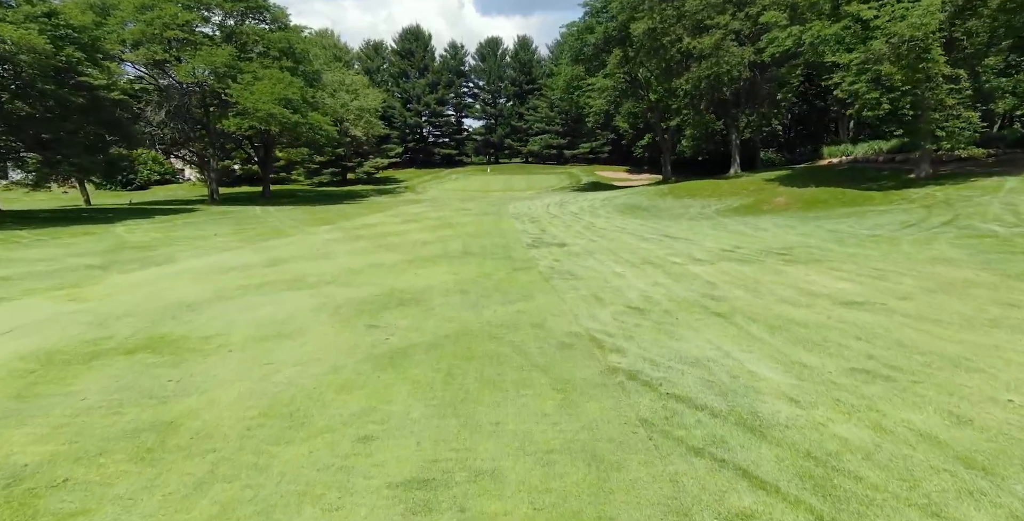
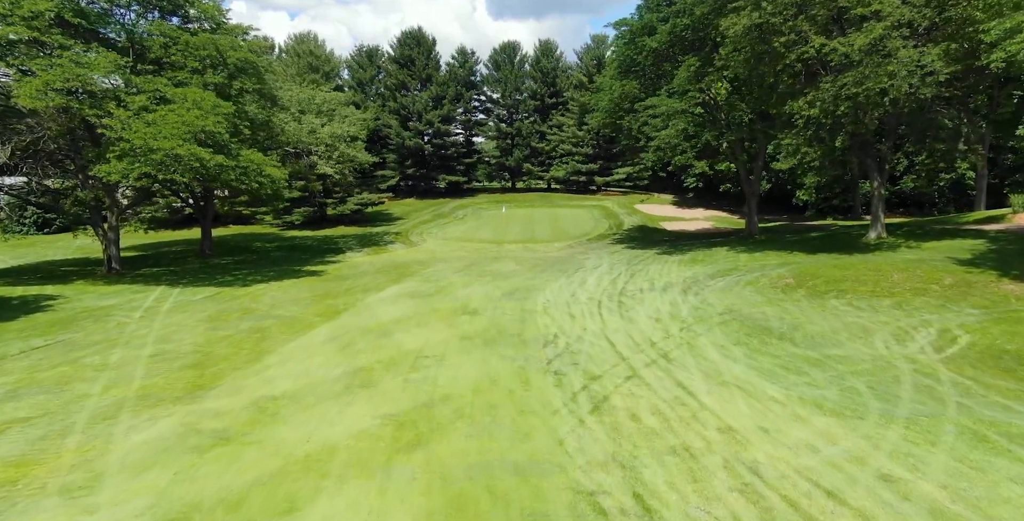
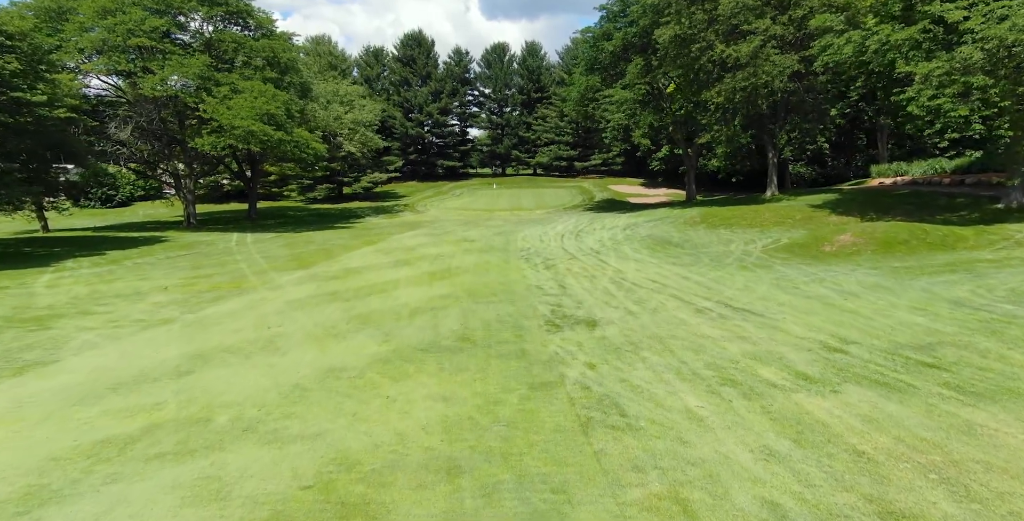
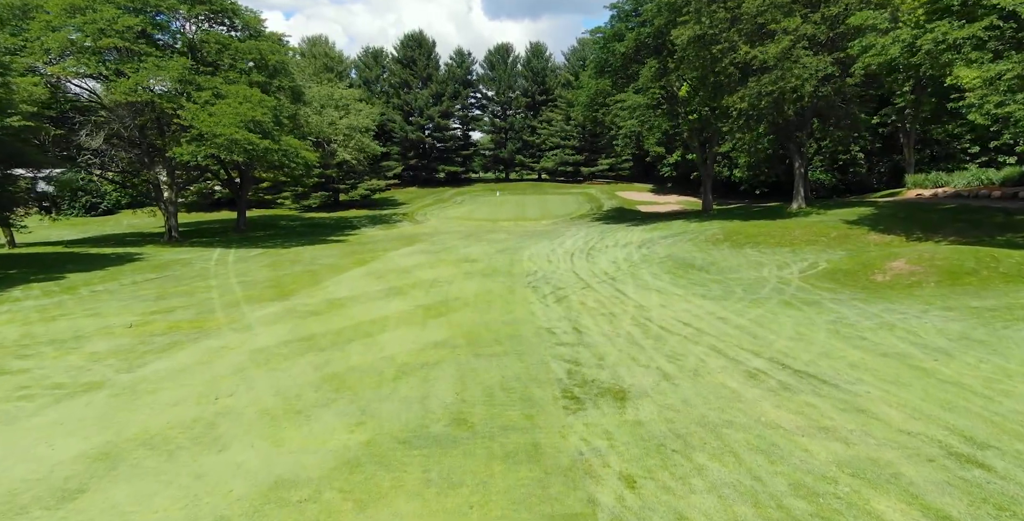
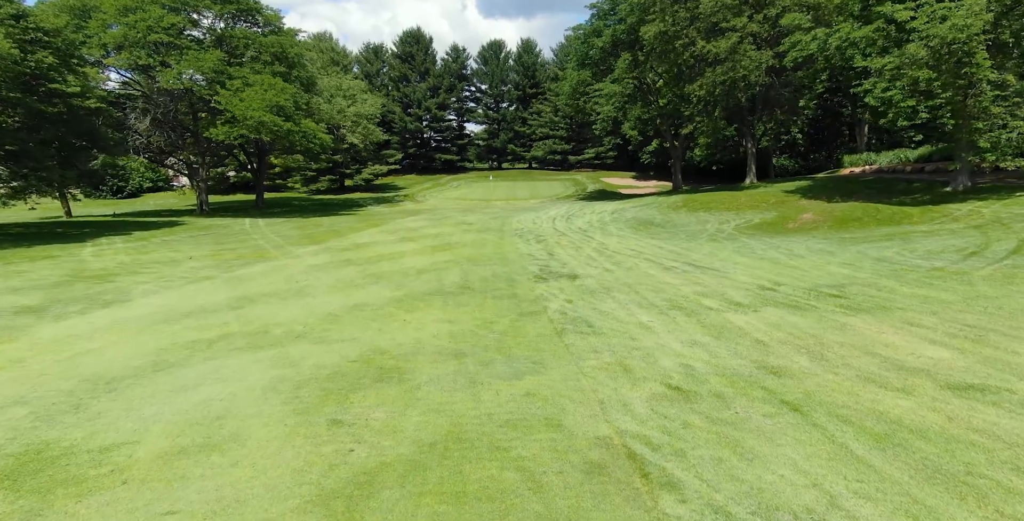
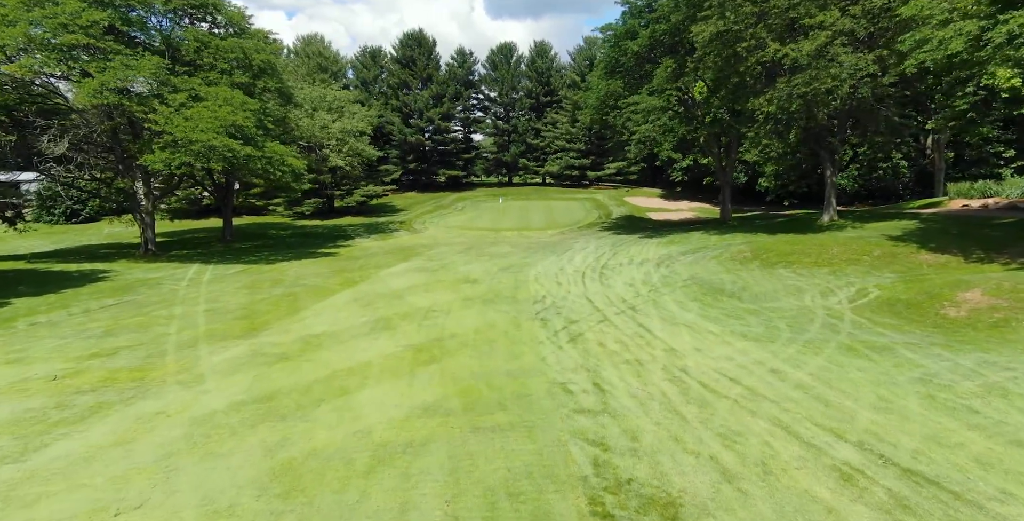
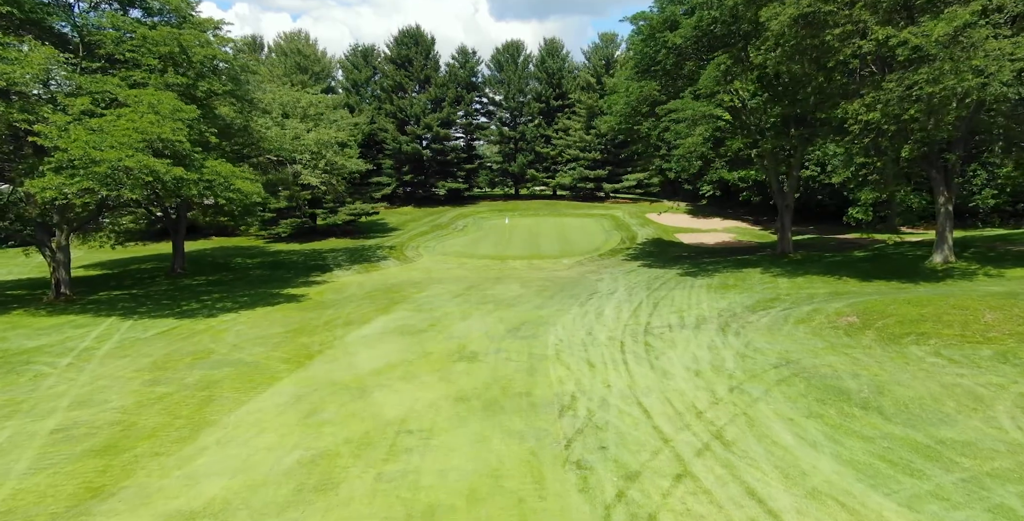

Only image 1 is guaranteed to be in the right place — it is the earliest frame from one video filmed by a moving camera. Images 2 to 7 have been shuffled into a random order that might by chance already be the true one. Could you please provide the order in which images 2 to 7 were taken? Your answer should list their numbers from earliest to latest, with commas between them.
5, 3, 4, 6, 2, 7
